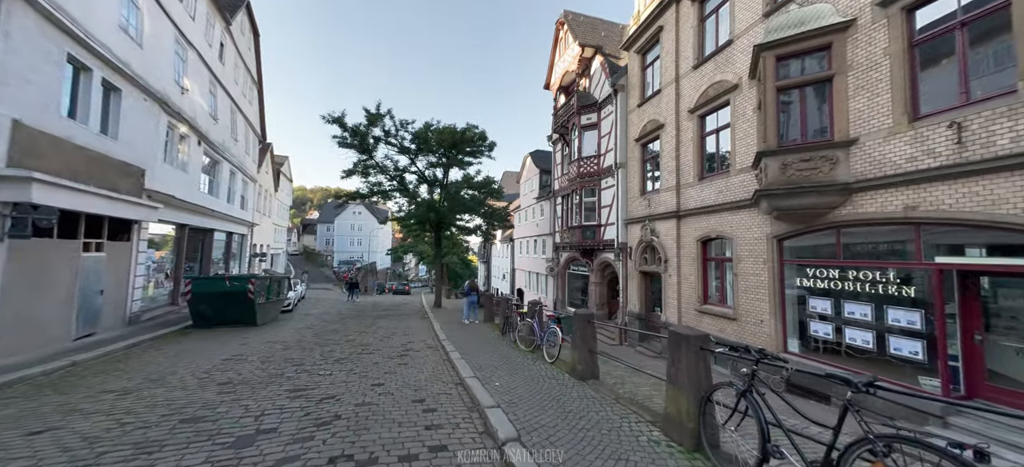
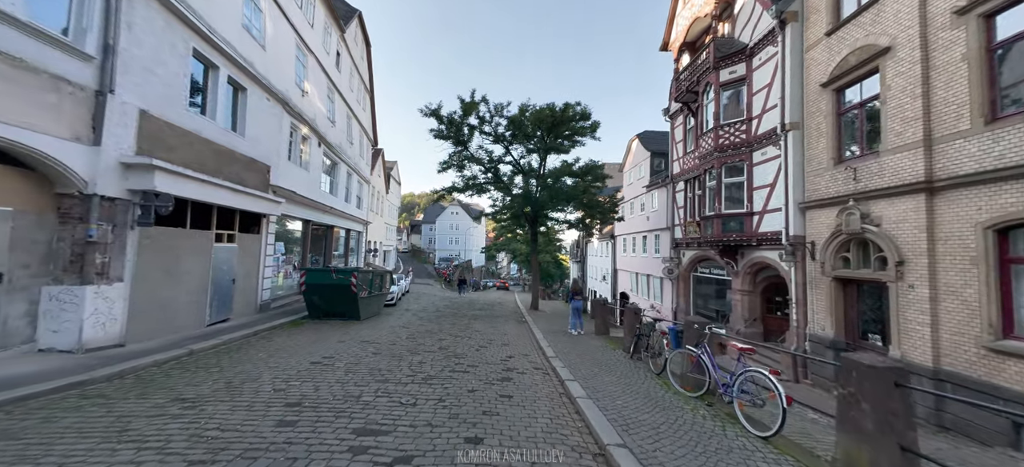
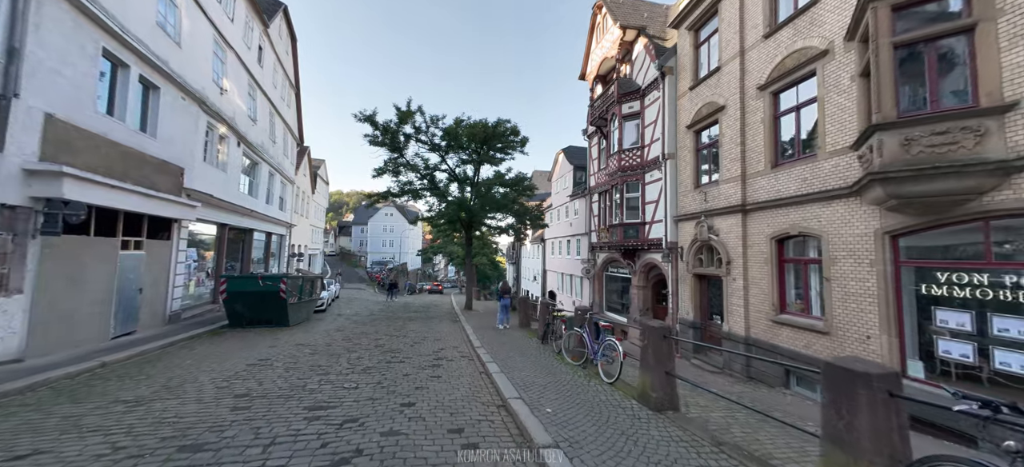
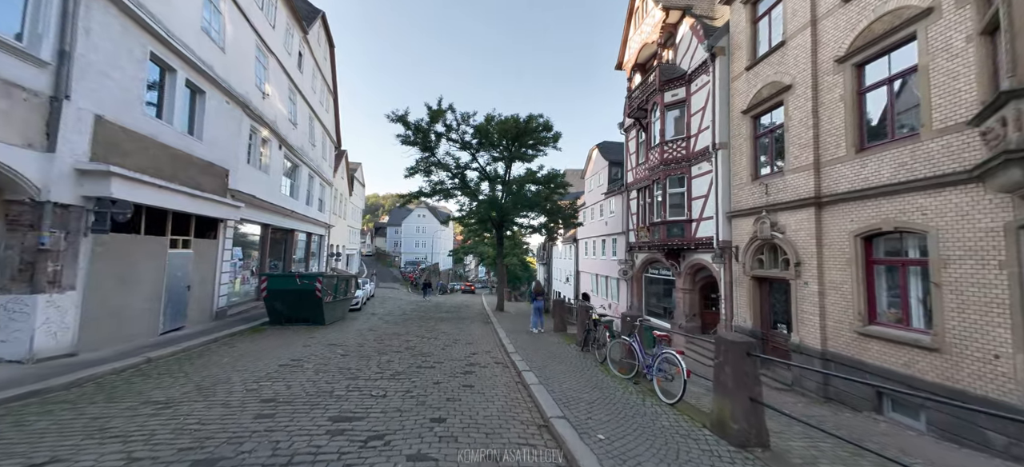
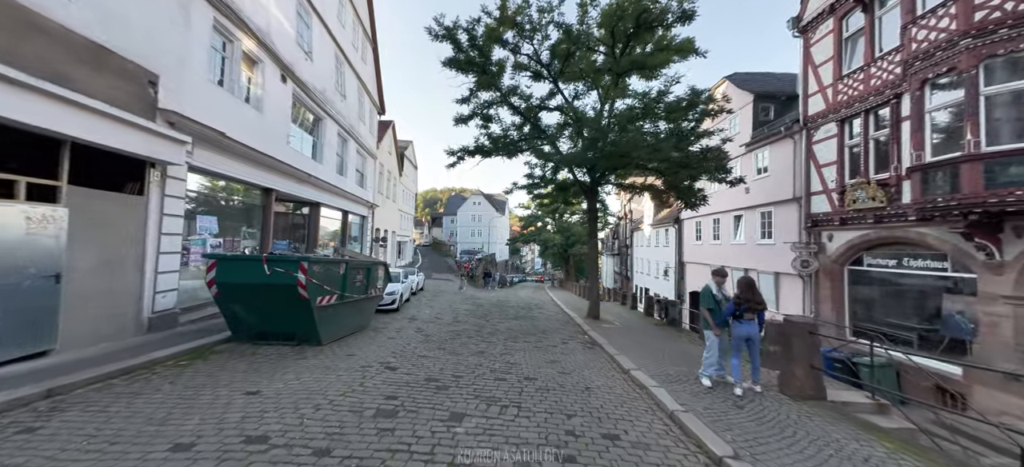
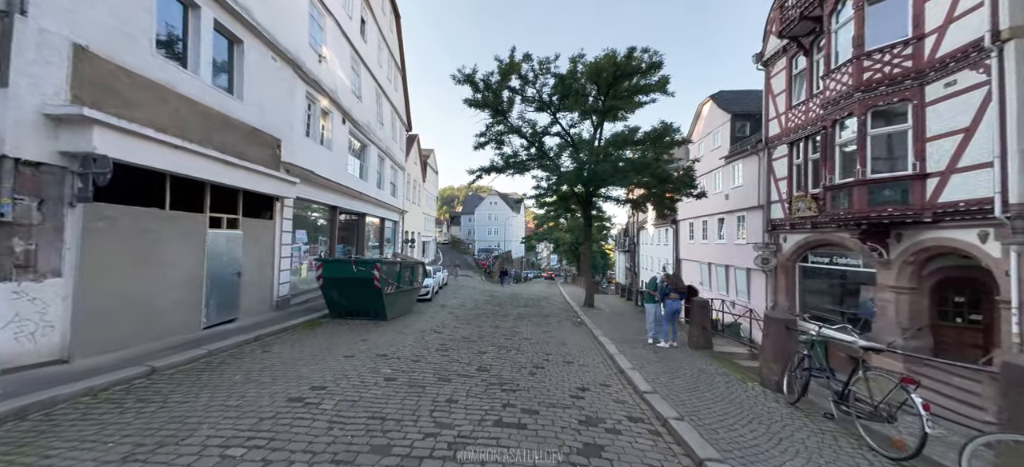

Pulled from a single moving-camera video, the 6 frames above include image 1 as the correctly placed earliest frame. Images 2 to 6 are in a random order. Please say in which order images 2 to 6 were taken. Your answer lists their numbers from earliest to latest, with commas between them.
3, 4, 2, 6, 5
